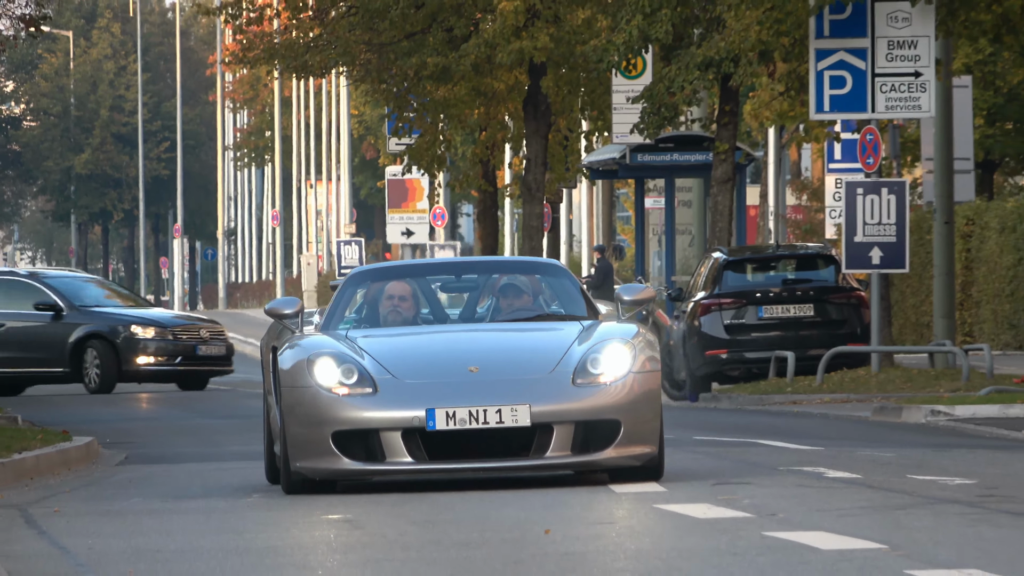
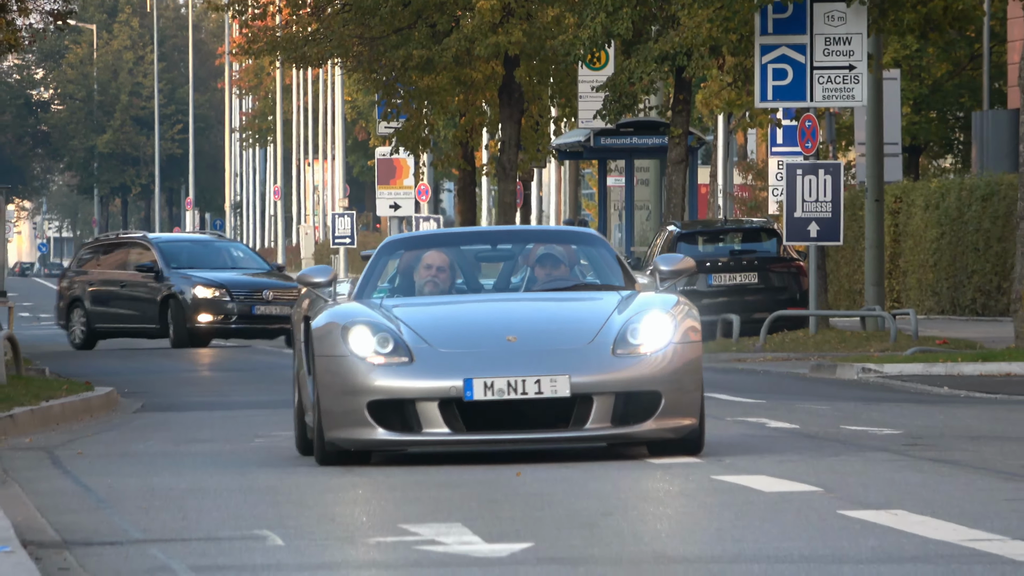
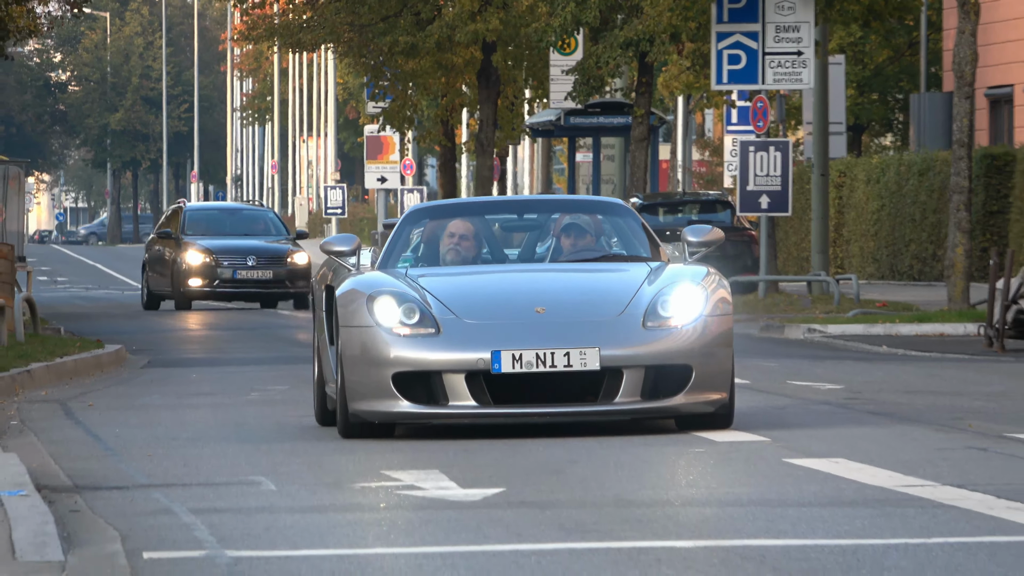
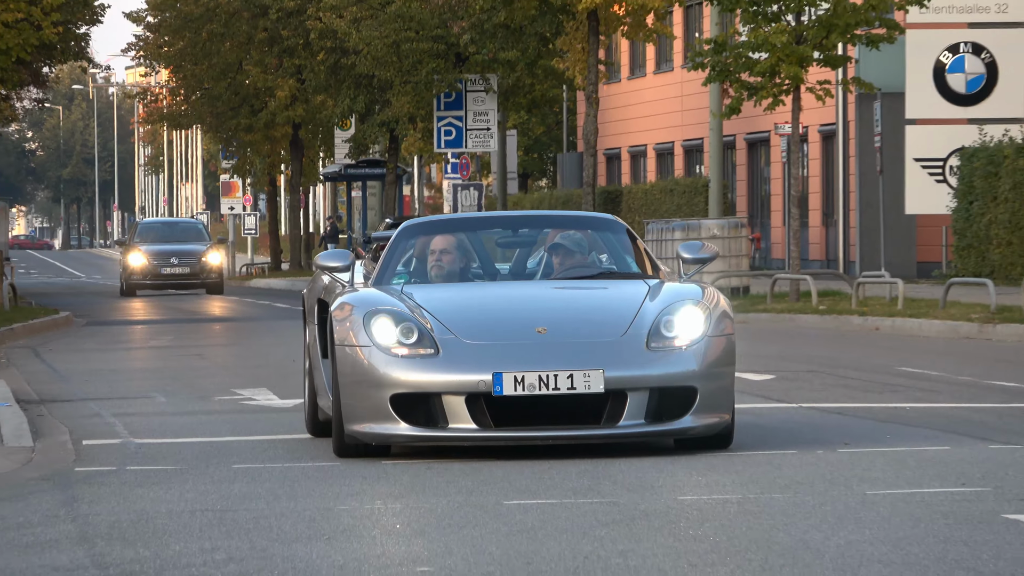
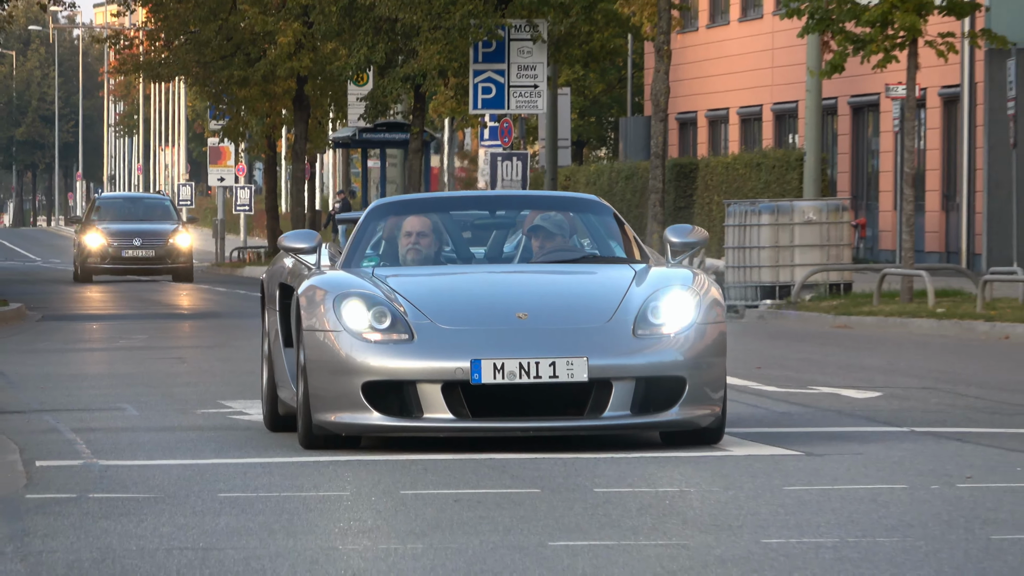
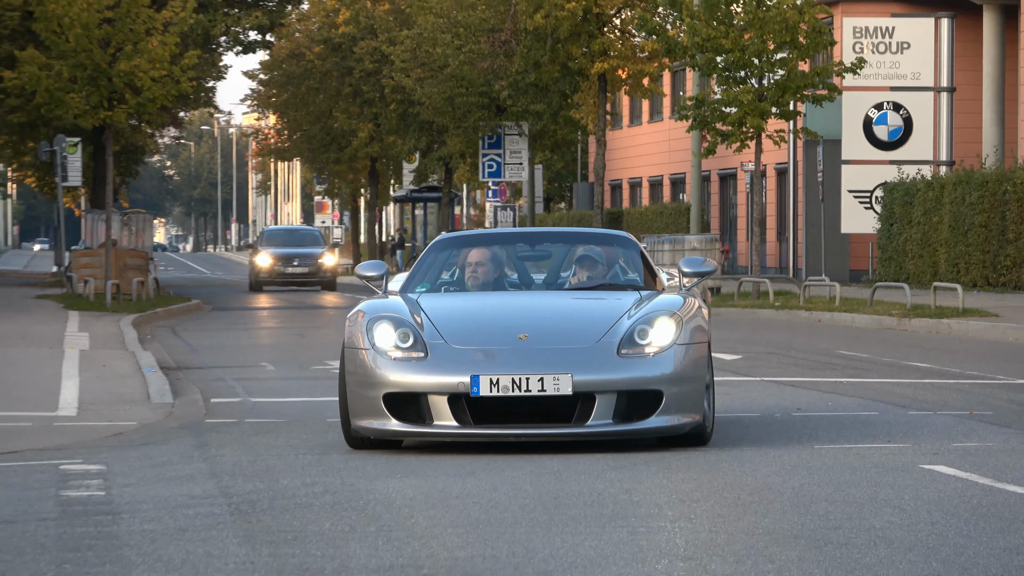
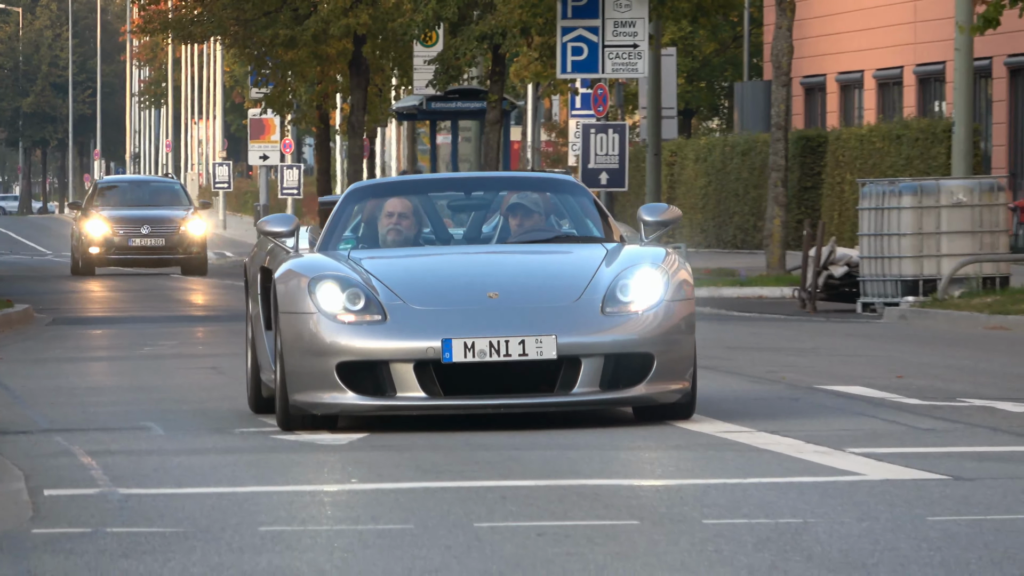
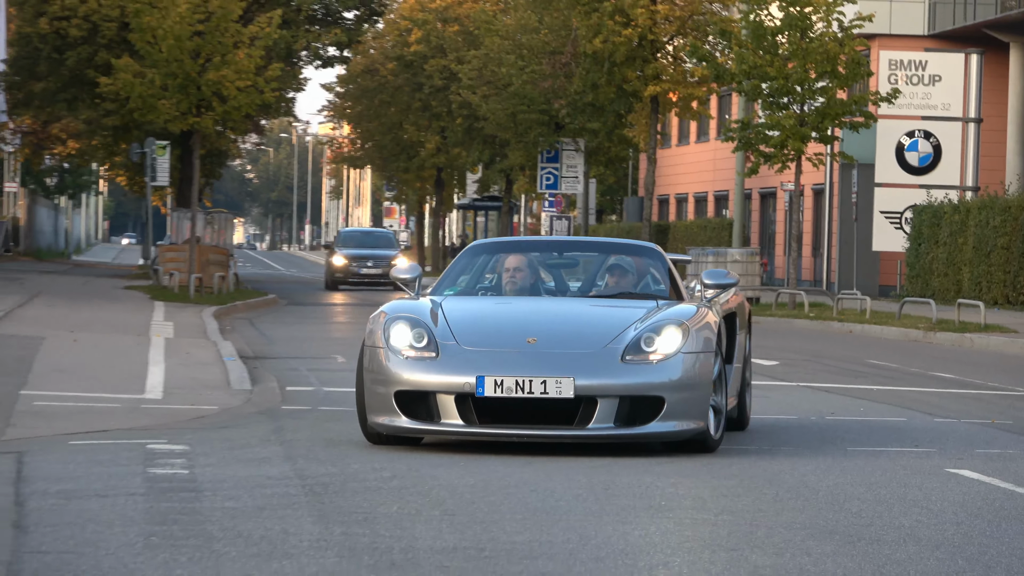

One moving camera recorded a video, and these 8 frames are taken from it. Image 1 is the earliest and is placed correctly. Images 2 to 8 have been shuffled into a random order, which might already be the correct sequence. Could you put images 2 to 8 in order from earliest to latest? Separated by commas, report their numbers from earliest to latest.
2, 3, 7, 5, 4, 6, 8
